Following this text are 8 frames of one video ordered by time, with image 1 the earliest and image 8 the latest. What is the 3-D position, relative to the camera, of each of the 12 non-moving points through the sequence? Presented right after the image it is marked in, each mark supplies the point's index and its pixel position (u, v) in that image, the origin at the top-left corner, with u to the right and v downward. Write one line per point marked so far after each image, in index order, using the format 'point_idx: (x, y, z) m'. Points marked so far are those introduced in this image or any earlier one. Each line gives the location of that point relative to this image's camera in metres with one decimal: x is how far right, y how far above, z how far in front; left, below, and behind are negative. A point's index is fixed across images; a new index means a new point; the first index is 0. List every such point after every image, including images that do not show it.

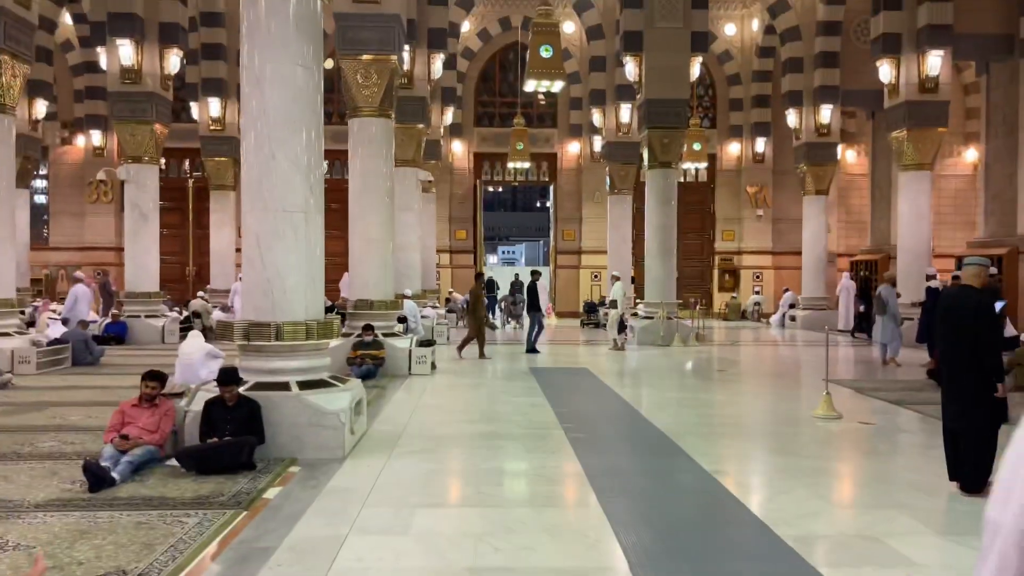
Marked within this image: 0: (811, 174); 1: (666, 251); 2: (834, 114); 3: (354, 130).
0: (+7.0, +2.7, +19.1) m
1: (+2.9, +0.7, +15.0) m
2: (+7.5, +4.0, +18.8) m
3: (-2.0, +2.0, +10.2) m
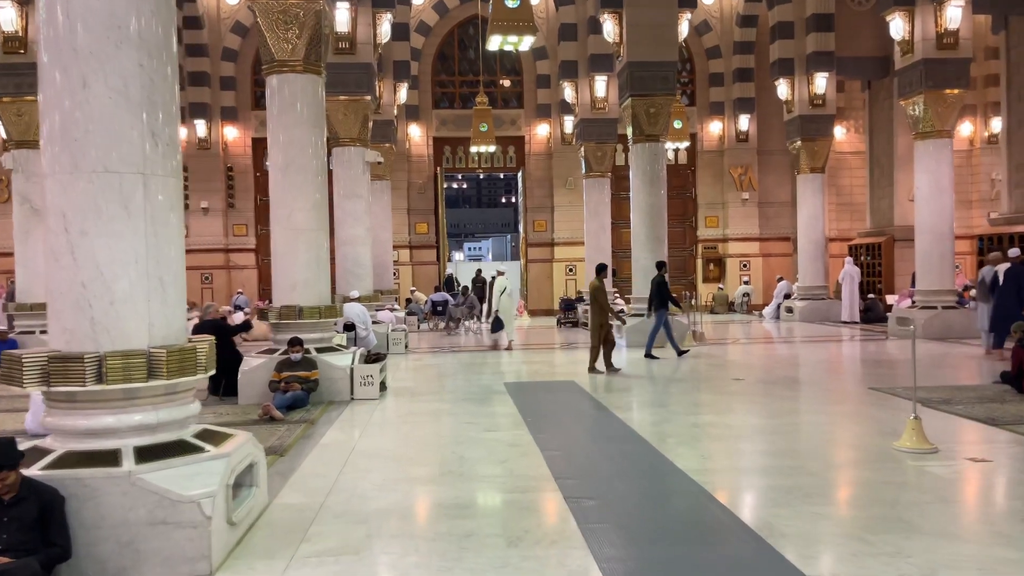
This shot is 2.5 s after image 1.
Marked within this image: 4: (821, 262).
0: (+6.2, +2.9, +17.3) m
1: (+2.3, +0.8, +13.0) m
2: (+6.7, +4.3, +17.0) m
3: (-2.4, +2.0, +8.0) m
4: (+6.7, +0.6, +17.5) m
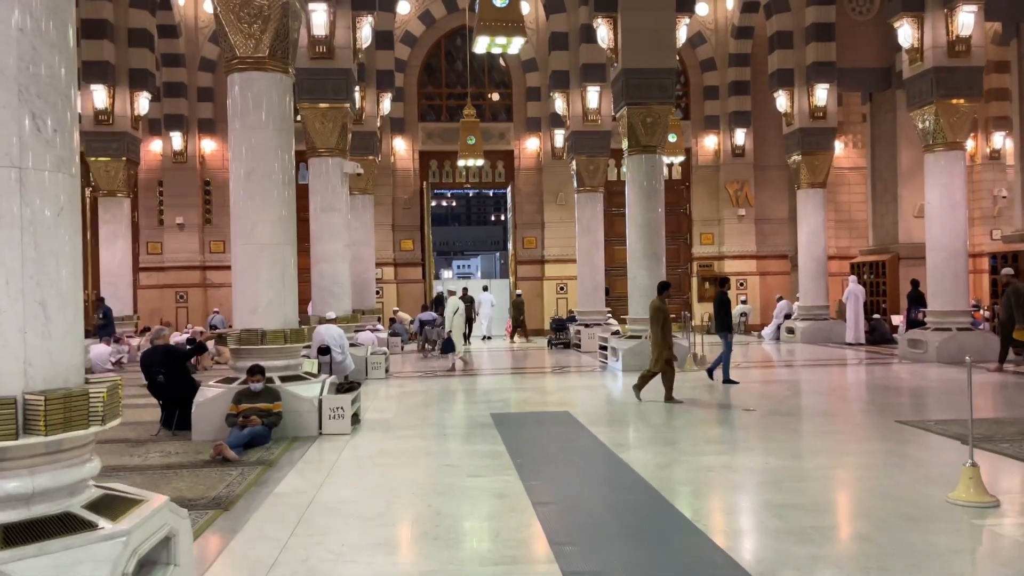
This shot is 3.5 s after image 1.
0: (+6.0, +2.5, +16.6) m
1: (+2.1, +0.5, +12.2) m
2: (+6.5, +3.9, +16.4) m
3: (-2.5, +1.8, +7.2) m
4: (+6.4, +0.2, +16.8) m
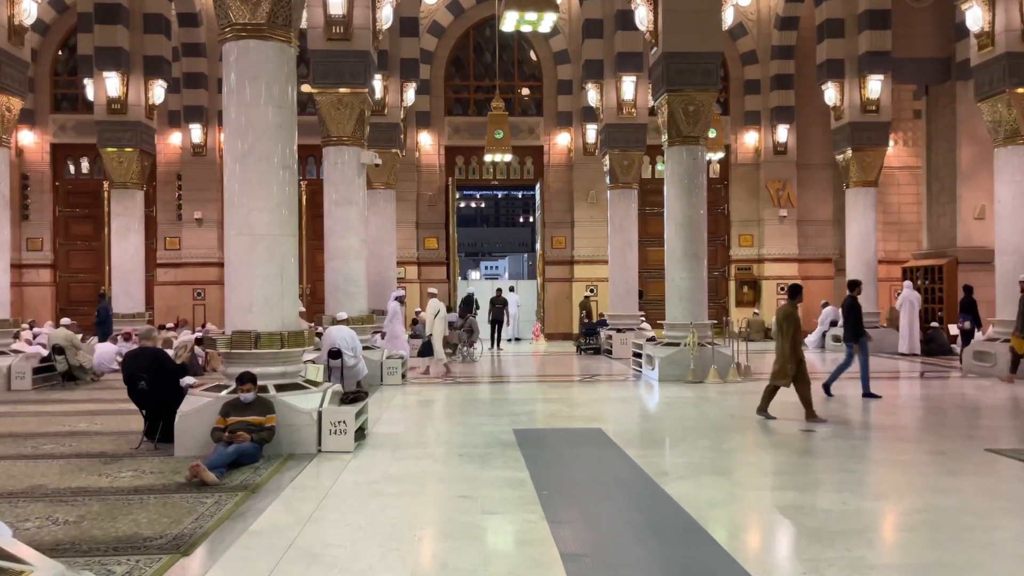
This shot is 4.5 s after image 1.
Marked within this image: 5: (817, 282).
0: (+6.6, +2.4, +15.5) m
1: (+2.5, +0.5, +11.3) m
2: (+7.0, +3.8, +15.3) m
3: (-2.2, +1.8, +6.4) m
4: (+7.0, 0.0, +15.7) m
5: (+7.4, +0.2, +19.7) m
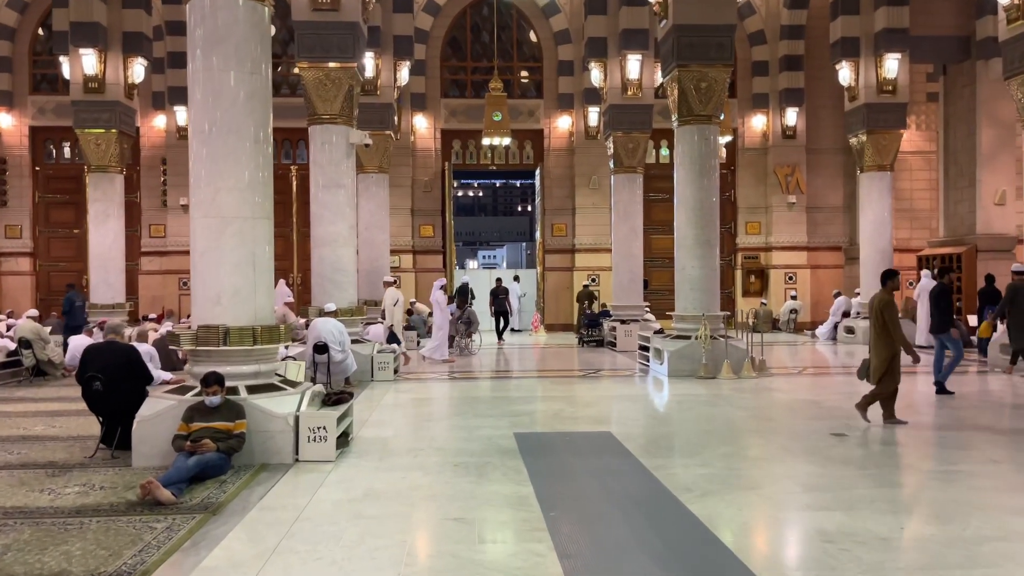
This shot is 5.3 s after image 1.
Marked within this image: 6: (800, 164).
0: (+6.6, +2.6, +14.8) m
1: (+2.5, +0.6, +10.6) m
2: (+7.0, +4.0, +14.5) m
3: (-2.2, +1.9, +5.7) m
4: (+7.0, +0.2, +15.0) m
5: (+7.4, +0.4, +19.1) m
6: (+6.7, +2.9, +18.8) m
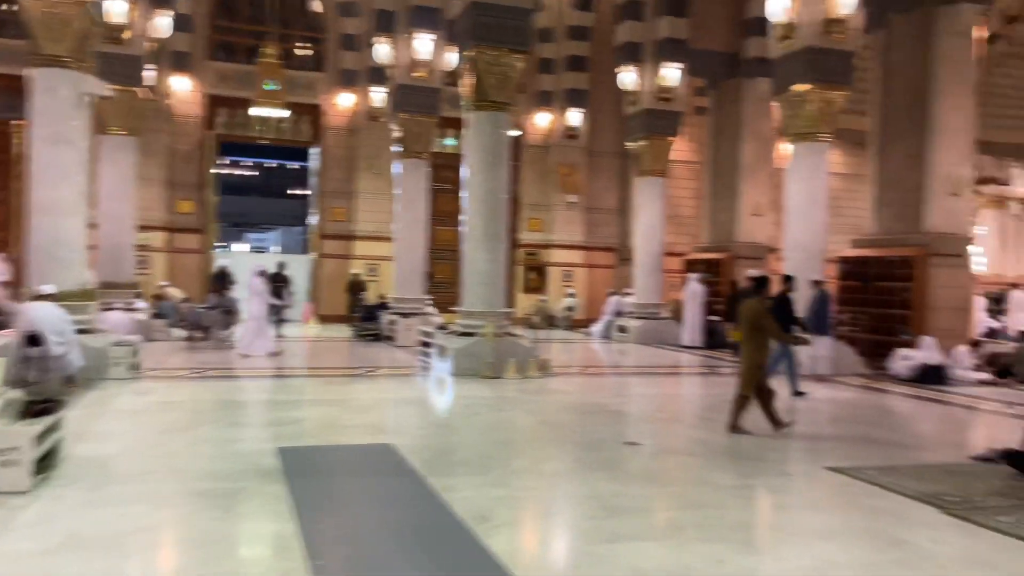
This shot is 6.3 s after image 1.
0: (+2.6, +2.6, +15.2) m
1: (-0.2, +0.7, +10.1) m
2: (+3.1, +3.9, +15.1) m
3: (-3.4, +2.0, +4.1) m
4: (+2.8, +0.2, +15.6) m
5: (+2.1, +0.4, +19.6) m
6: (+1.6, +2.9, +19.2) m
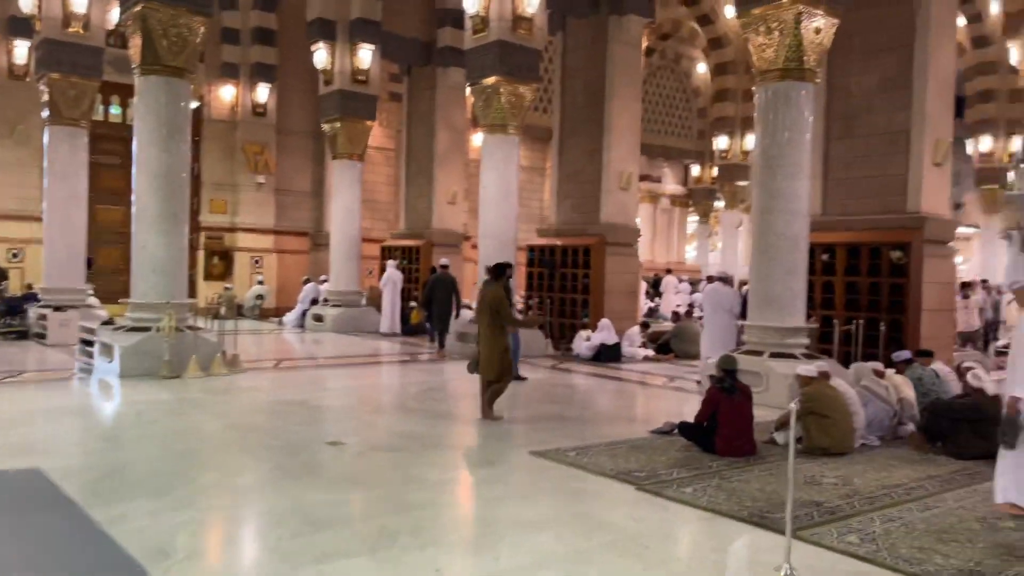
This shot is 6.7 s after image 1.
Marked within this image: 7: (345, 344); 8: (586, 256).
0: (-3.1, +2.8, +14.8) m
1: (-3.8, +0.8, +9.0) m
2: (-2.5, +4.2, +14.8) m
3: (-4.6, +2.0, +2.2) m
4: (-3.0, +0.5, +15.2) m
5: (-5.1, +0.7, +18.7) m
6: (-5.4, +3.2, +18.1) m
7: (-2.8, -0.9, +13.6) m
8: (+1.1, +0.5, +11.7) m
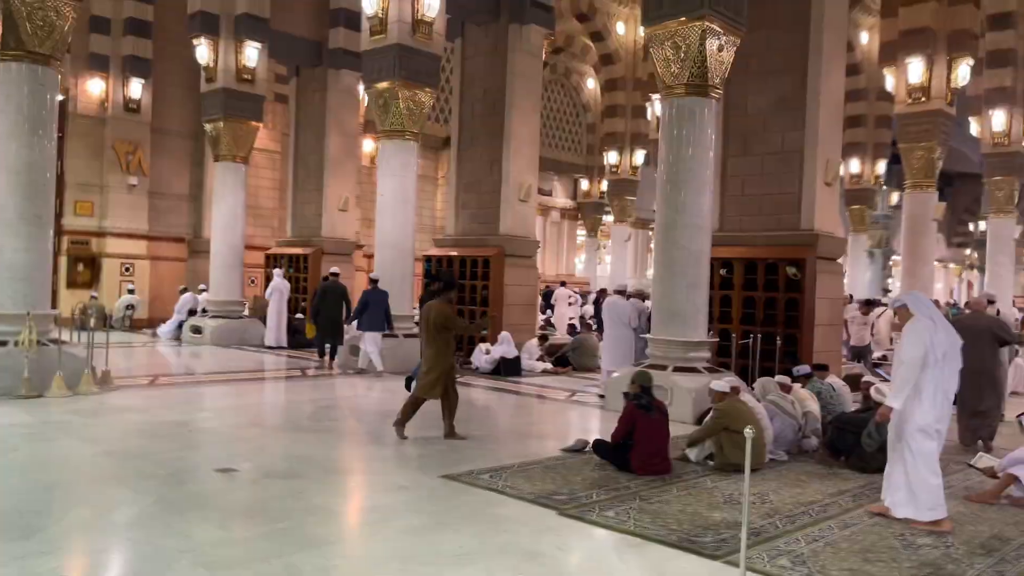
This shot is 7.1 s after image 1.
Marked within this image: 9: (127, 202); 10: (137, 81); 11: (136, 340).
0: (-4.9, +2.7, +14.0) m
1: (-4.8, +0.7, +8.1) m
2: (-4.4, +4.0, +14.1) m
3: (-4.6, +2.0, +1.3) m
4: (-4.9, +0.3, +14.4) m
5: (-7.5, +0.5, +17.5) m
6: (-7.7, +3.0, +16.9) m
7: (-4.5, -1.1, +12.8) m
8: (-0.4, +0.3, +11.5) m
9: (-8.0, +1.8, +16.9) m
10: (-7.6, +4.2, +16.6) m
11: (-7.0, -0.9, +15.0) m
